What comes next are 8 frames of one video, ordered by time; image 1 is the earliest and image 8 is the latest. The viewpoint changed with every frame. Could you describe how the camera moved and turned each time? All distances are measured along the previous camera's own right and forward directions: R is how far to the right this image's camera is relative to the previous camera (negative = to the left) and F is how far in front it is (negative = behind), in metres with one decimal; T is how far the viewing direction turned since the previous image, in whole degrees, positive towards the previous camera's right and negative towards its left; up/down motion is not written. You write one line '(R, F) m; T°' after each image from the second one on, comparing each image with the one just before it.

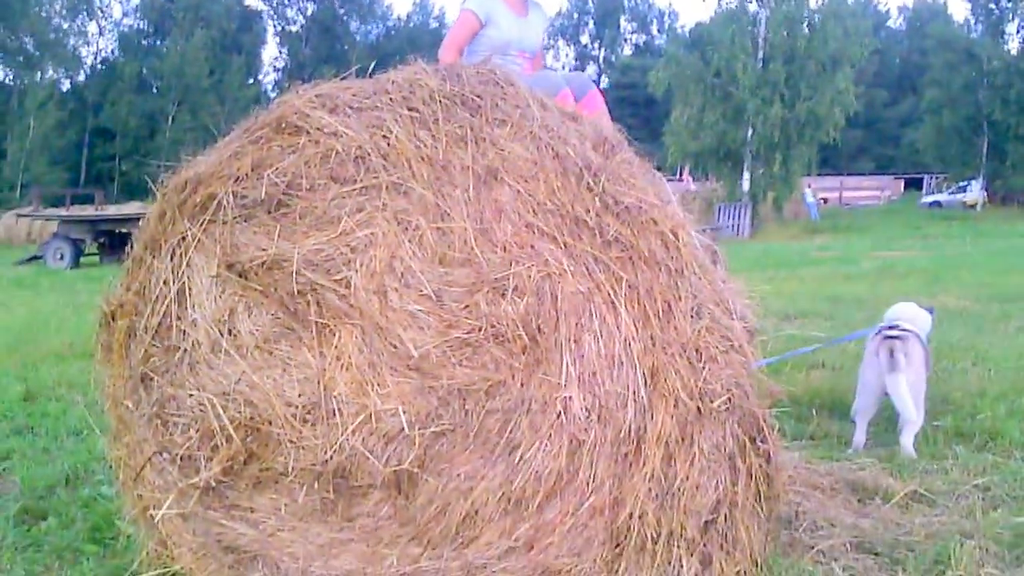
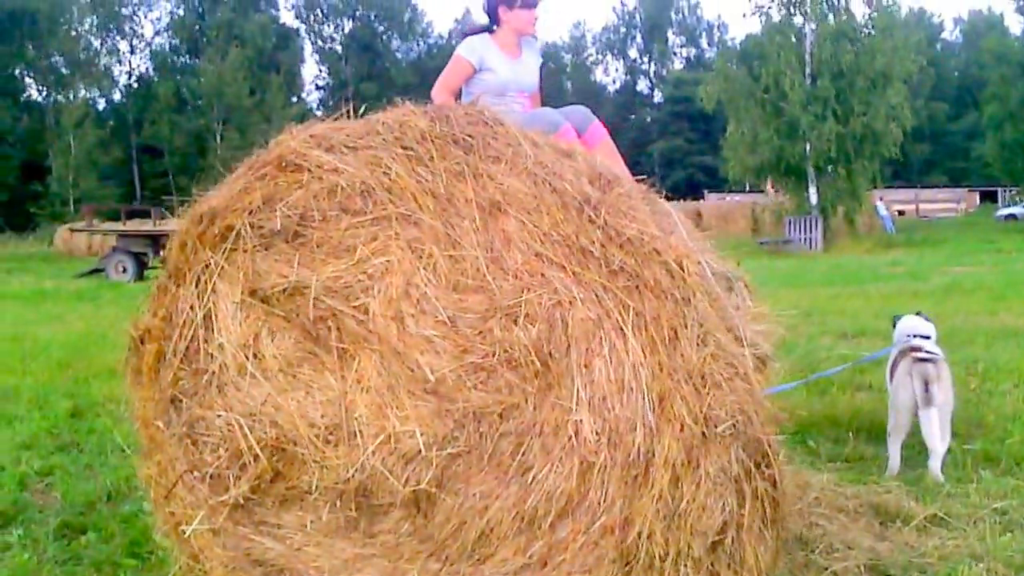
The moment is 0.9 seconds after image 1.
(+0.1, -0.1) m; -2°
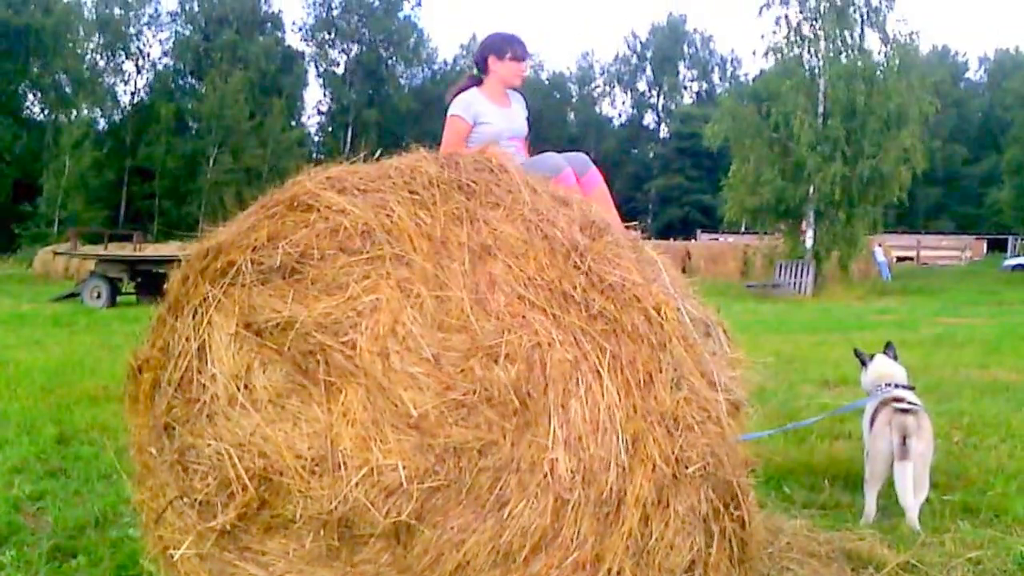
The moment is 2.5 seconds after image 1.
(+0.1, -0.1) m; 0°
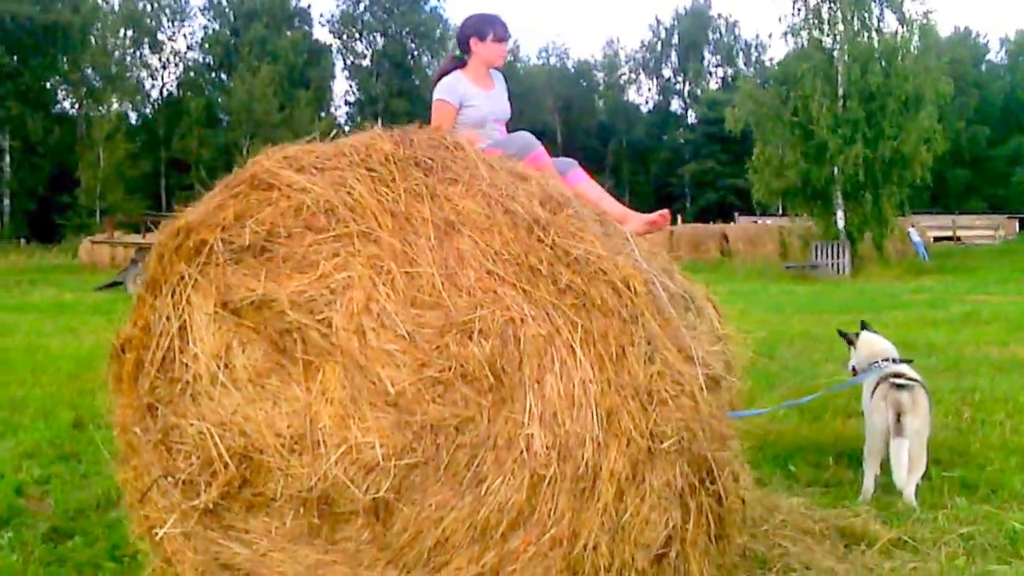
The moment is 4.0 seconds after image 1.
(+0.2, 0.0) m; -2°
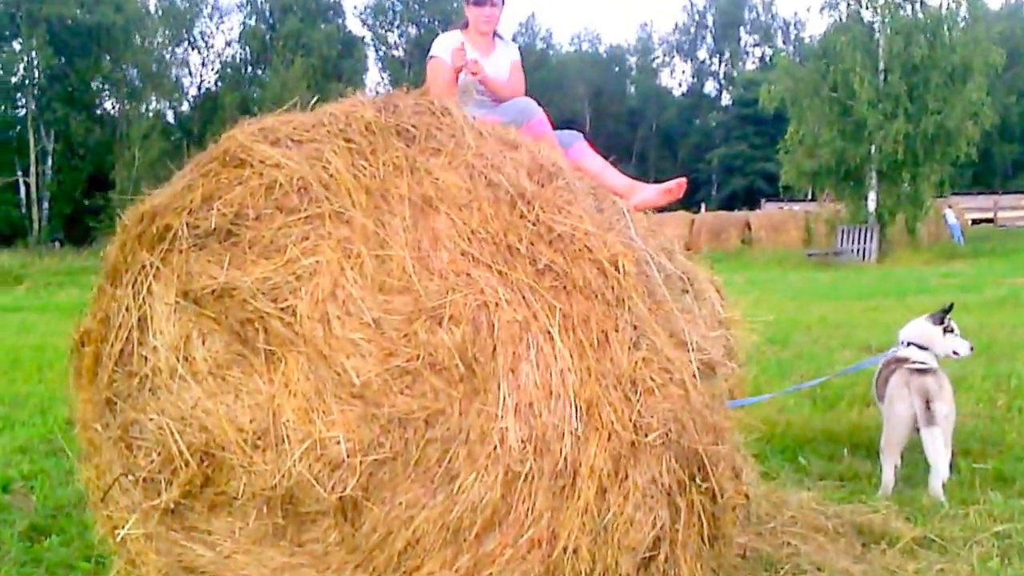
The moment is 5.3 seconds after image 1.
(+0.2, +0.3) m; -2°
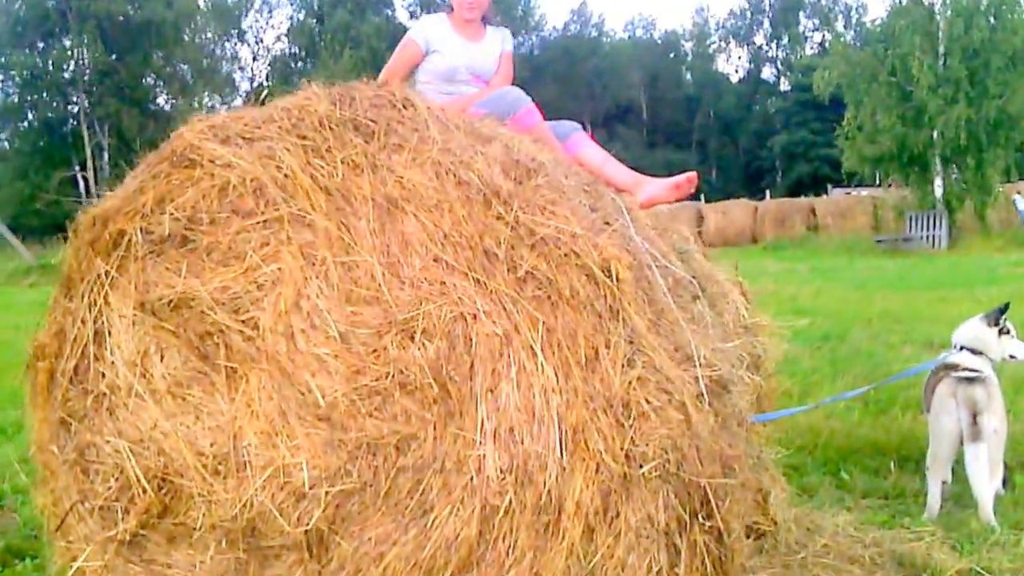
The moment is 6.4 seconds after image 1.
(+0.2, +0.4) m; -3°
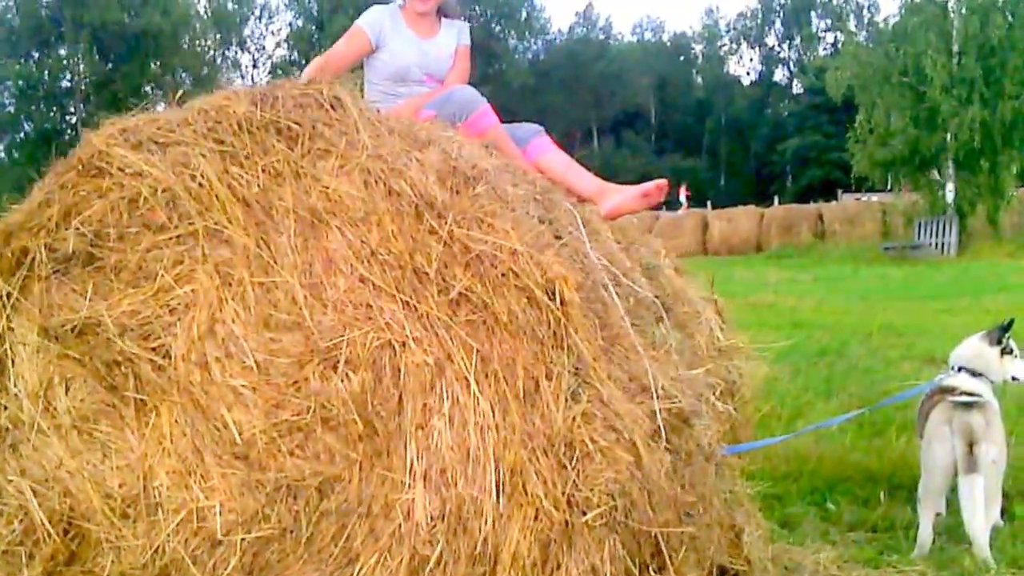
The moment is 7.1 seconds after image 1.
(+0.2, +0.3) m; -1°
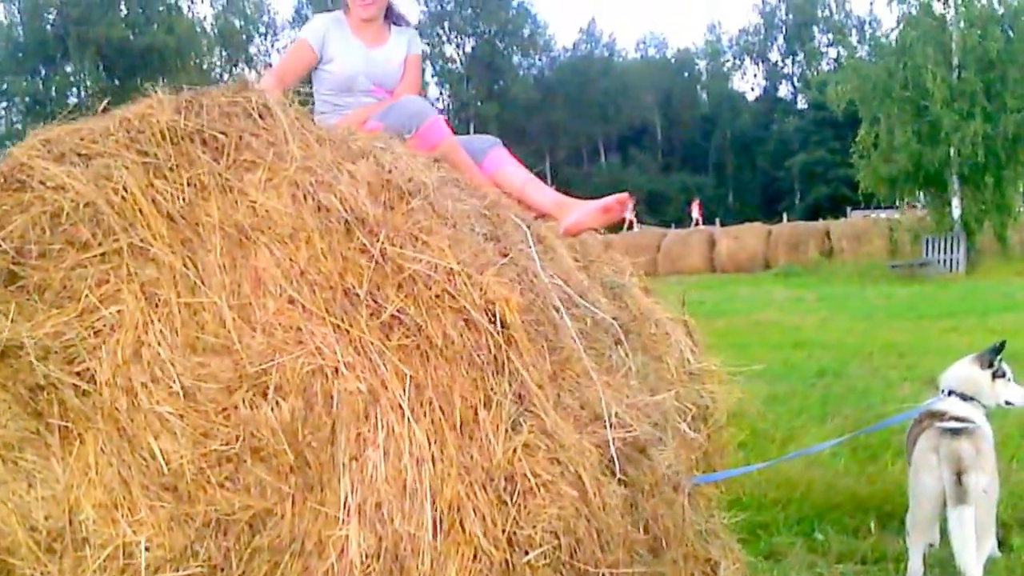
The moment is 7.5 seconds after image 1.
(+0.2, +0.2) m; -1°
